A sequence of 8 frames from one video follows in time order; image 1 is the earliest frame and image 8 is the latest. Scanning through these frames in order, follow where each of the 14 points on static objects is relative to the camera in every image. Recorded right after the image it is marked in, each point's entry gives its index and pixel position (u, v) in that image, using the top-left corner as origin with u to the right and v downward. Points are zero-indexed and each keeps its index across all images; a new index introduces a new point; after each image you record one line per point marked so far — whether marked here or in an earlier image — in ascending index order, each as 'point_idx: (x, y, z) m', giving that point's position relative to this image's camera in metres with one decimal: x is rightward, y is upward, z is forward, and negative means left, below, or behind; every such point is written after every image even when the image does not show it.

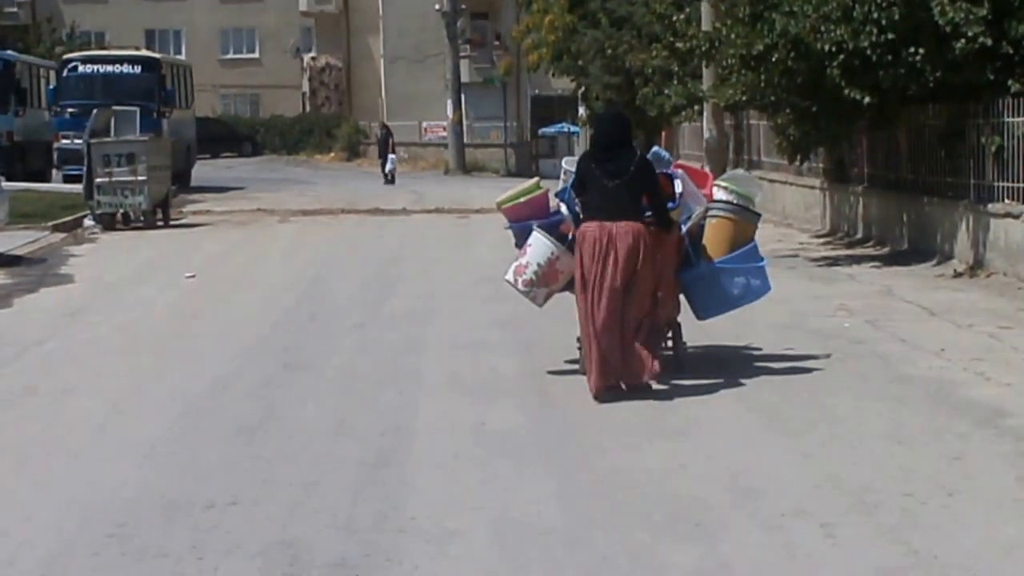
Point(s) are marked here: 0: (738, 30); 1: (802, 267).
0: (+1.8, +2.0, +19.7) m
1: (+2.2, +0.2, +19.4) m
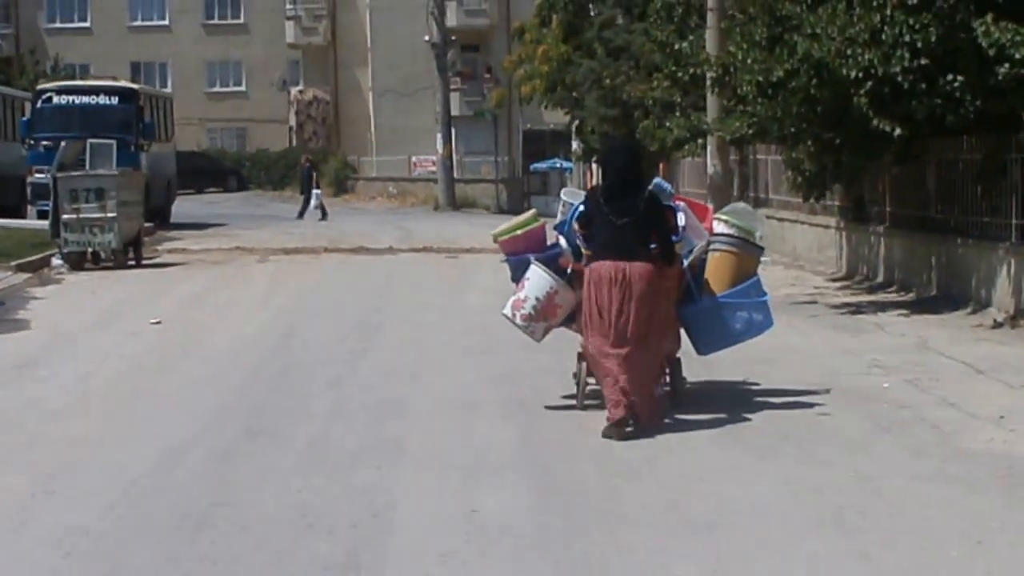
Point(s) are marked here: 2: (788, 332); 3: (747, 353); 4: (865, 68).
0: (+1.7, +1.7, +18.1) m
1: (+2.2, -0.2, +17.7) m
2: (+1.8, -0.3, +16.4) m
3: (+1.4, -0.4, +15.2) m
4: (+2.3, +1.4, +16.7) m
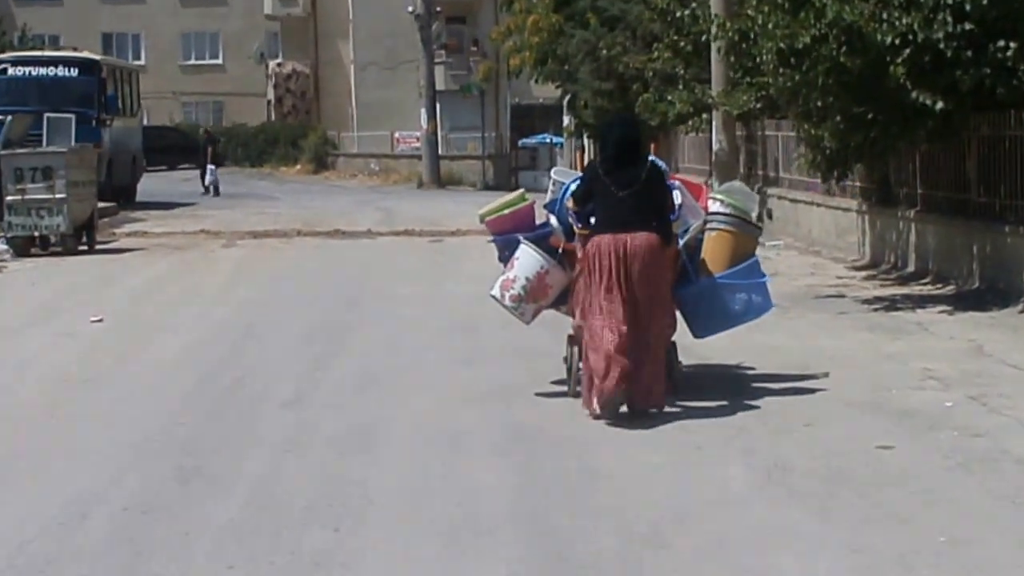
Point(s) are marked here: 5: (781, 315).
0: (+1.7, +1.7, +16.0) m
1: (+2.1, -0.1, +15.7) m
2: (+1.7, -0.2, +14.4) m
3: (+1.4, -0.4, +13.1) m
4: (+2.3, +1.5, +14.7) m
5: (+1.6, -0.2, +15.3) m
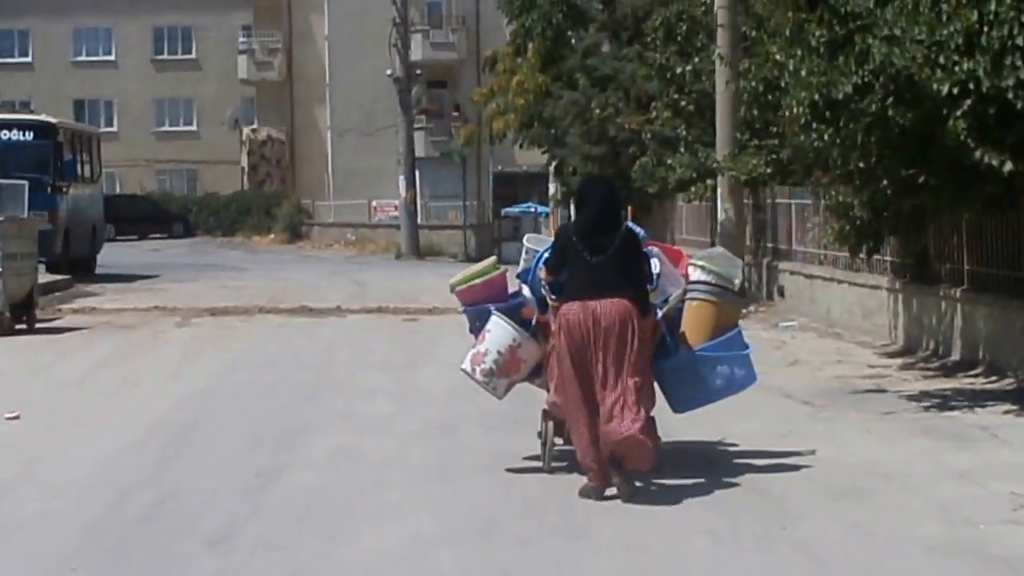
0: (+1.6, +1.2, +13.7) m
1: (+2.0, -0.6, +13.3) m
2: (+1.7, -0.7, +12.0) m
3: (+1.3, -0.8, +10.8) m
4: (+2.2, +1.0, +12.4) m
5: (+1.5, -0.6, +12.9) m
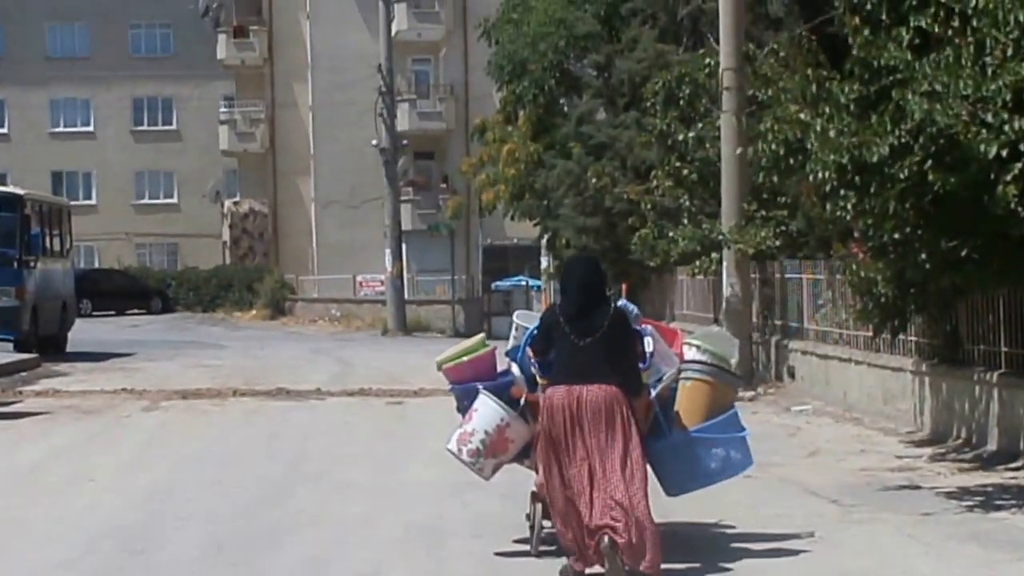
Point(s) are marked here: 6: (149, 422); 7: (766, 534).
0: (+1.6, +0.8, +12.3) m
1: (+2.0, -1.0, +11.9) m
2: (+1.6, -1.1, +10.6) m
3: (+1.3, -1.1, +9.3) m
4: (+2.2, +0.6, +10.9) m
5: (+1.5, -1.0, +11.5) m
6: (-2.7, -1.0, +19.1) m
7: (+1.1, -1.1, +11.1) m
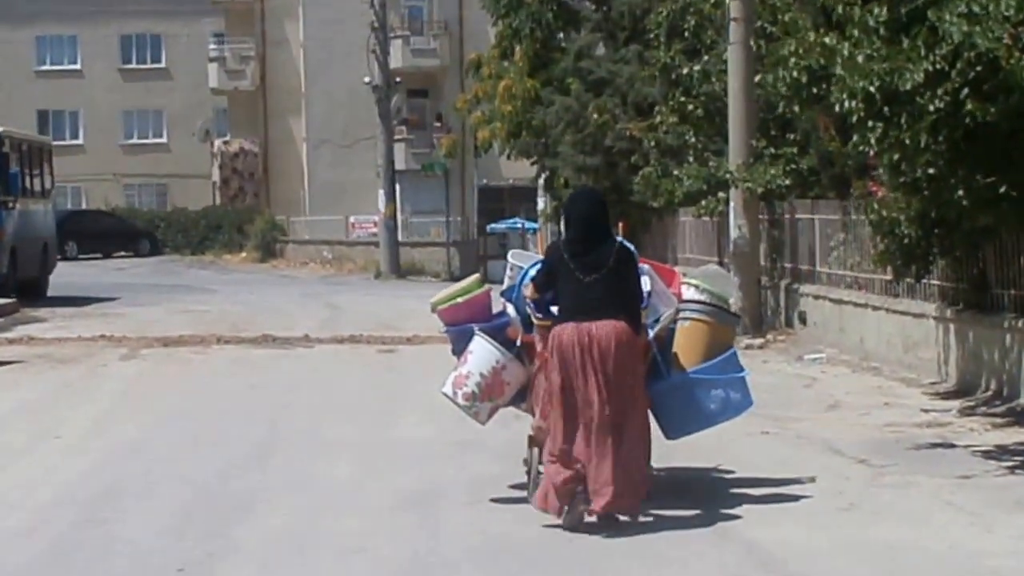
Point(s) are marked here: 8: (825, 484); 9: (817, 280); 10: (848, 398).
0: (+1.6, +1.1, +11.2) m
1: (+2.0, -0.8, +10.8) m
2: (+1.6, -0.9, +9.5) m
3: (+1.3, -0.9, +8.3) m
4: (+2.2, +0.9, +9.9) m
5: (+1.5, -0.8, +10.5) m
6: (-2.7, -0.6, +18.1) m
7: (+1.1, -0.8, +10.1) m
8: (+1.3, -0.8, +10.3) m
9: (+2.4, +0.1, +19.7) m
10: (+2.0, -0.6, +14.8) m
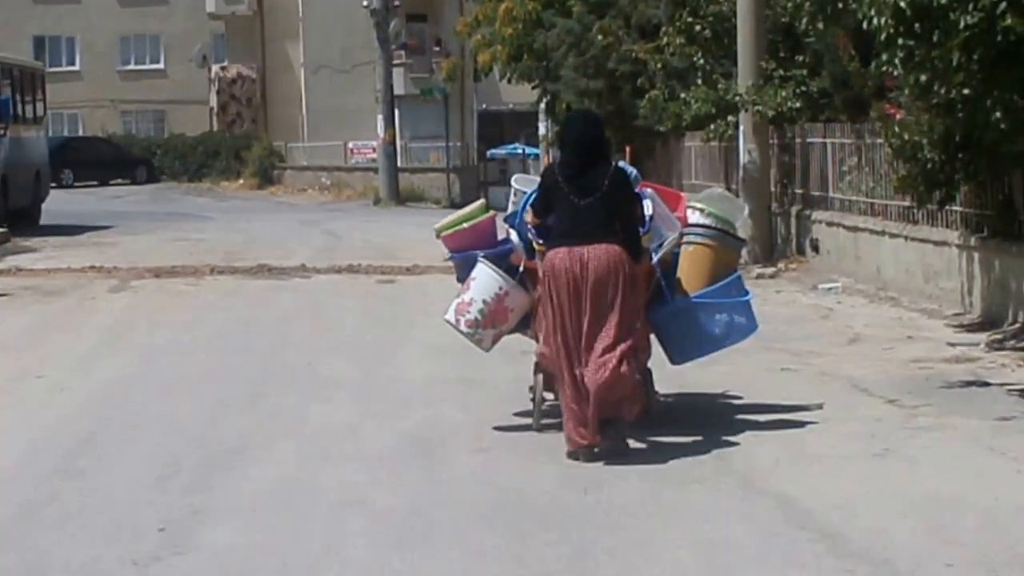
0: (+1.6, +1.3, +10.5) m
1: (+2.0, -0.5, +10.2) m
2: (+1.7, -0.6, +8.9) m
3: (+1.3, -0.7, +7.7) m
4: (+2.2, +1.1, +9.2) m
5: (+1.5, -0.5, +9.8) m
6: (-2.7, -0.1, +17.5) m
7: (+1.1, -0.6, +9.5) m
8: (+1.3, -0.5, +9.7) m
9: (+2.4, +0.7, +19.0) m
10: (+2.0, -0.2, +14.2) m
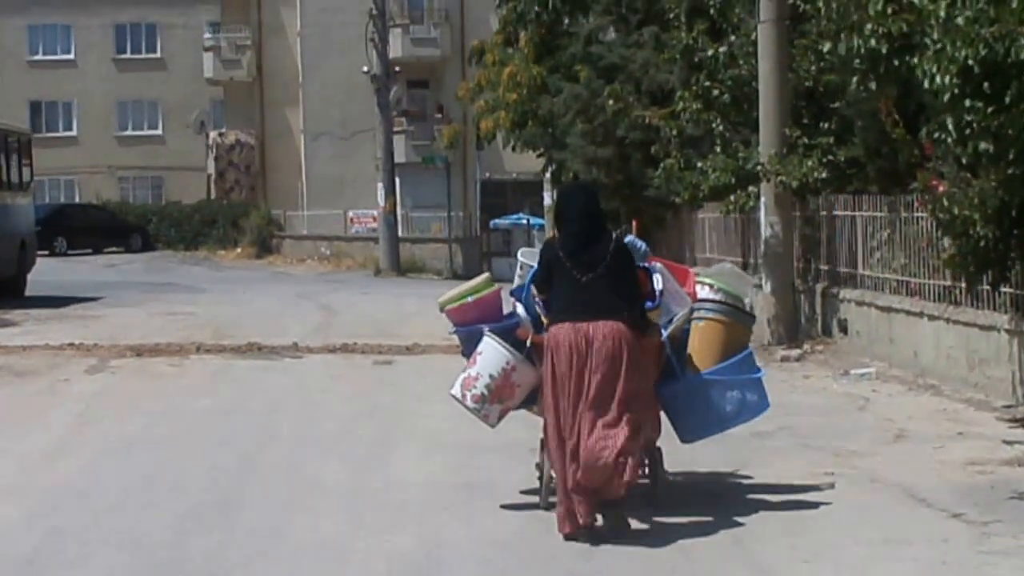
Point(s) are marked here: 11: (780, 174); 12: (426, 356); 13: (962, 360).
0: (+1.6, +1.0, +9.3) m
1: (+2.1, -0.8, +8.9) m
2: (+1.7, -0.9, +7.6) m
3: (+1.3, -1.0, +6.4) m
4: (+2.2, +0.8, +8.0) m
5: (+1.5, -0.8, +8.5) m
6: (-2.6, -0.6, +16.2) m
7: (+1.2, -0.9, +8.2) m
8: (+1.3, -0.9, +8.4) m
9: (+2.5, +0.1, +17.7) m
10: (+2.0, -0.7, +12.9) m
11: (+1.9, +0.8, +18.2) m
12: (-0.7, -0.5, +19.1) m
13: (+2.6, -0.4, +14.6) m
